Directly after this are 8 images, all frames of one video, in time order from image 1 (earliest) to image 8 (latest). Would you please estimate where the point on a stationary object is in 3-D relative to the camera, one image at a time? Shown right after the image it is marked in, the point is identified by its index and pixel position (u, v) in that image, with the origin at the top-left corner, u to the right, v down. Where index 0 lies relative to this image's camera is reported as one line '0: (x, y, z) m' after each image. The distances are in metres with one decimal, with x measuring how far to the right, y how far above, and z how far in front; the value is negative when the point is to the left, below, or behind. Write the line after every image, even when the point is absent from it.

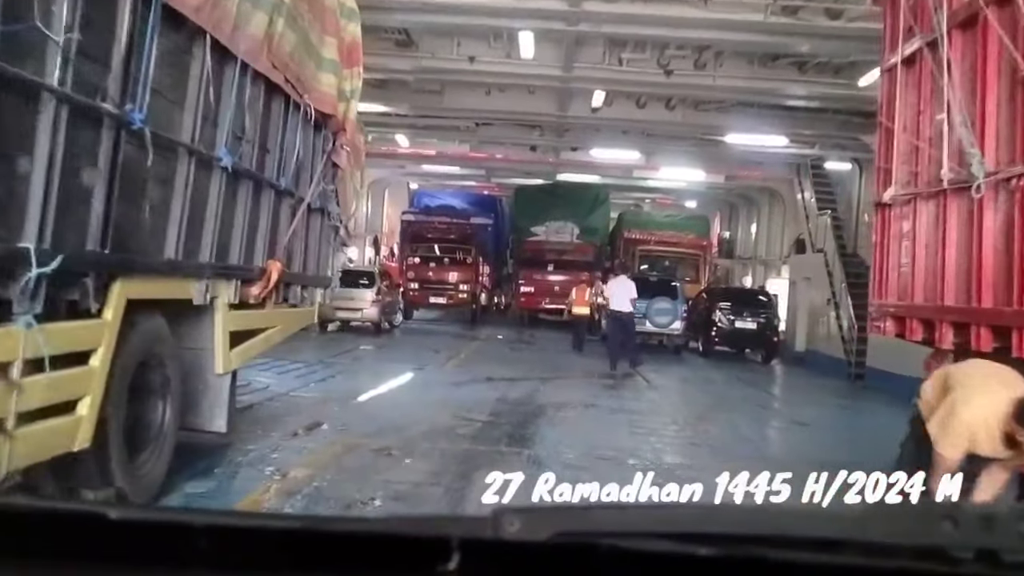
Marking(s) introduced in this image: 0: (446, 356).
0: (-1.3, -1.4, +19.6) m
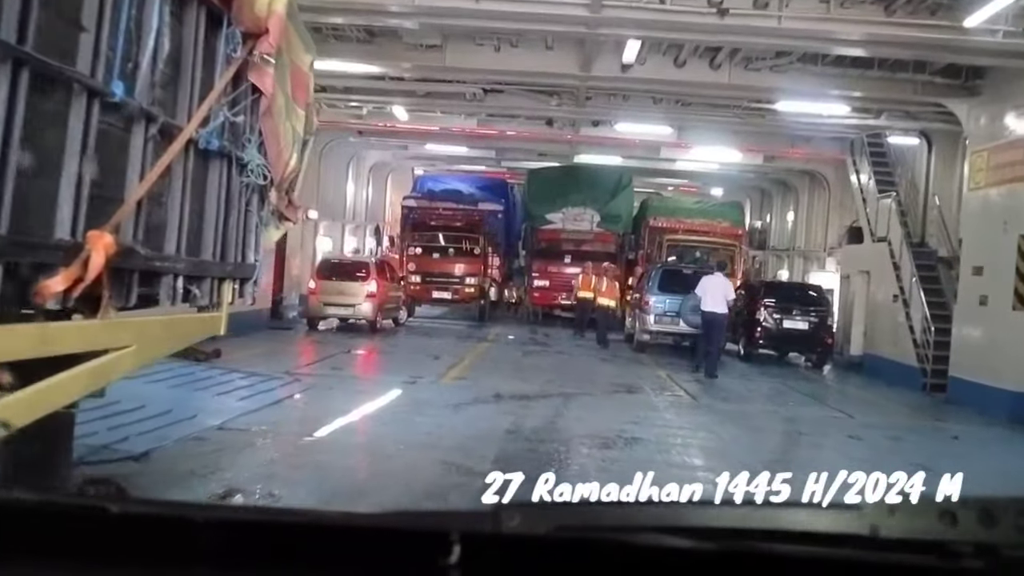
0: (-1.1, -1.3, +16.5) m
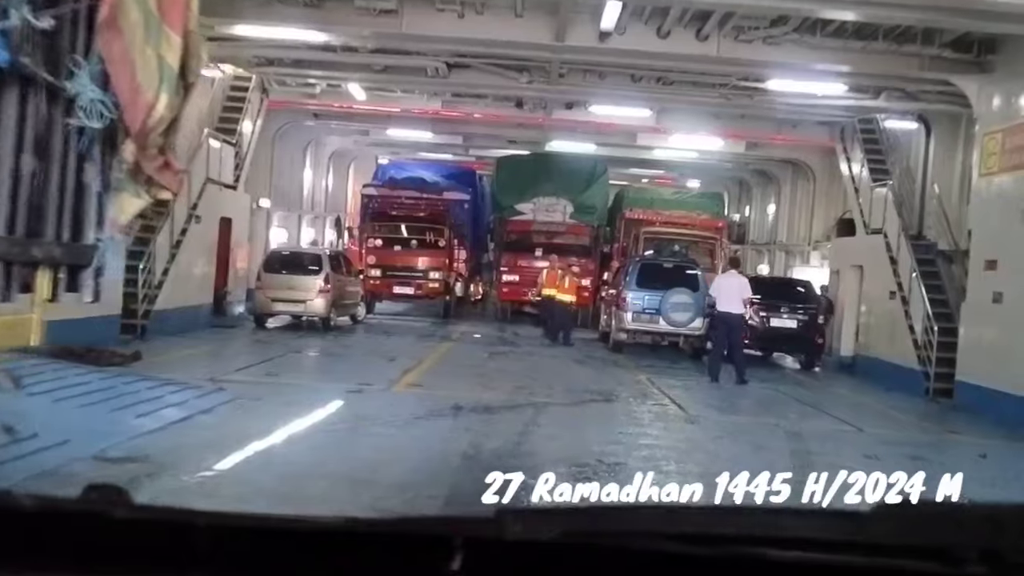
0: (-1.7, -1.2, +14.7) m
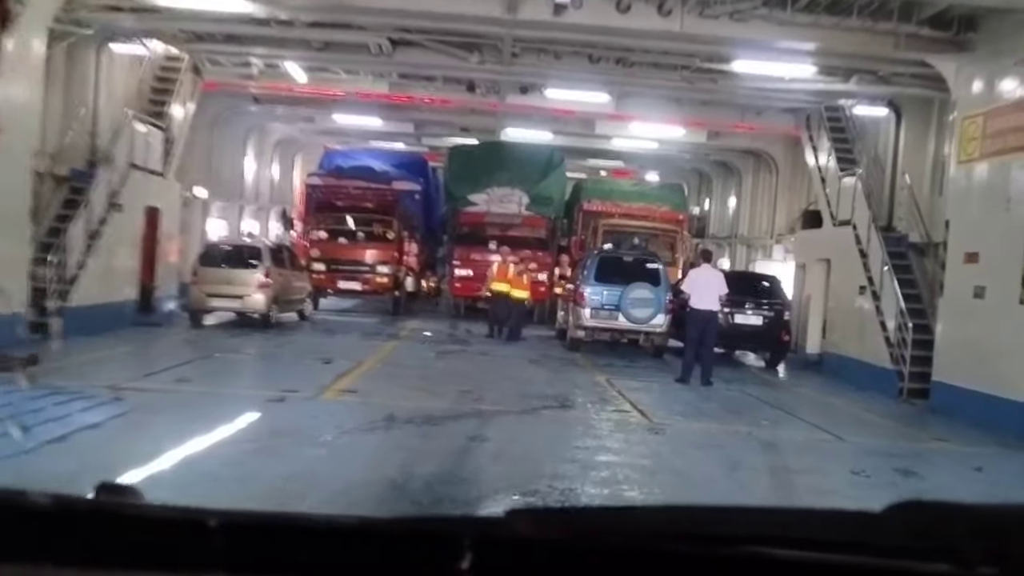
0: (-2.4, -1.2, +13.4) m
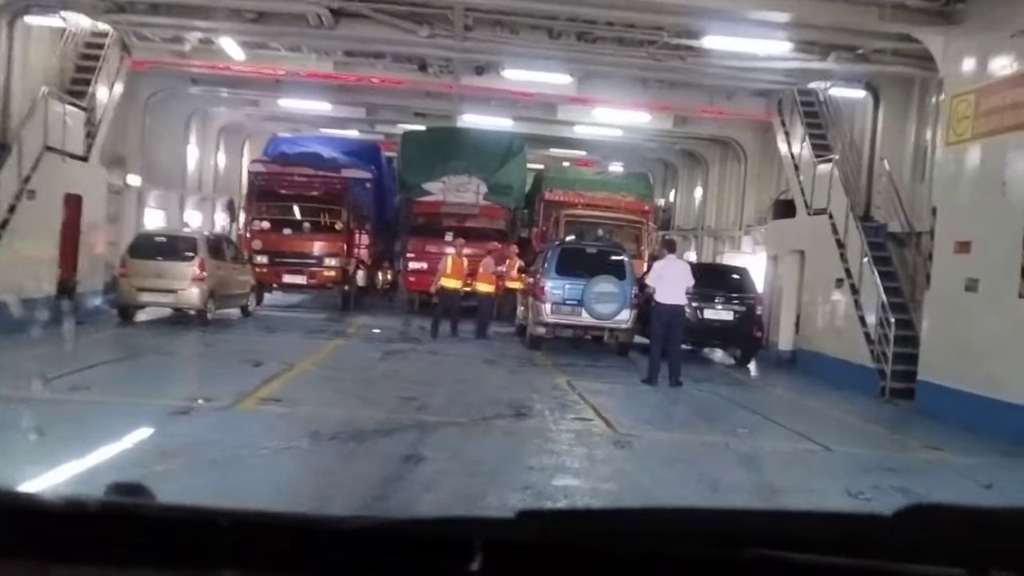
0: (-3.1, -1.1, +12.1) m
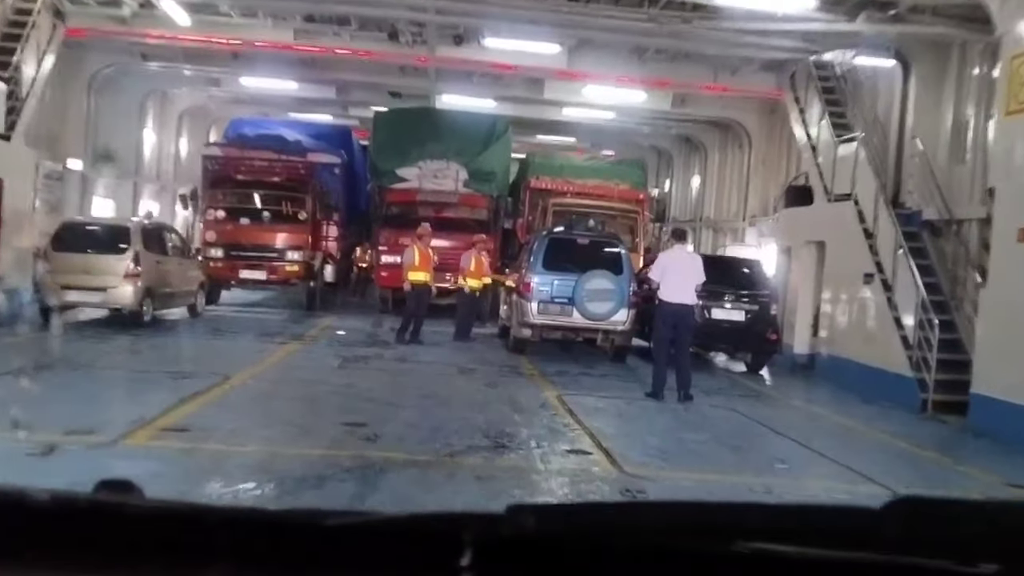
0: (-3.3, -1.0, +9.9) m
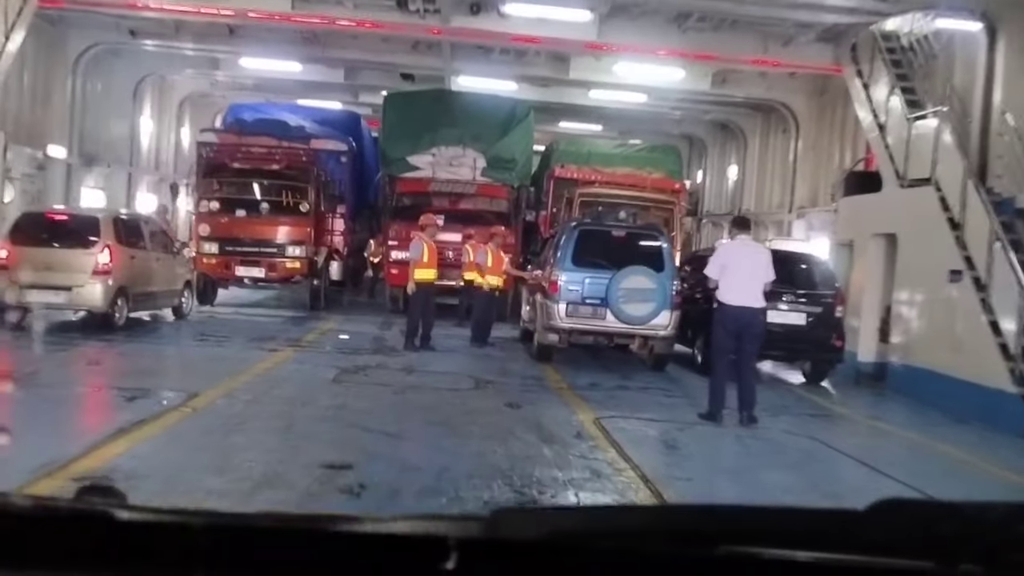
0: (-3.1, -1.0, +8.1) m
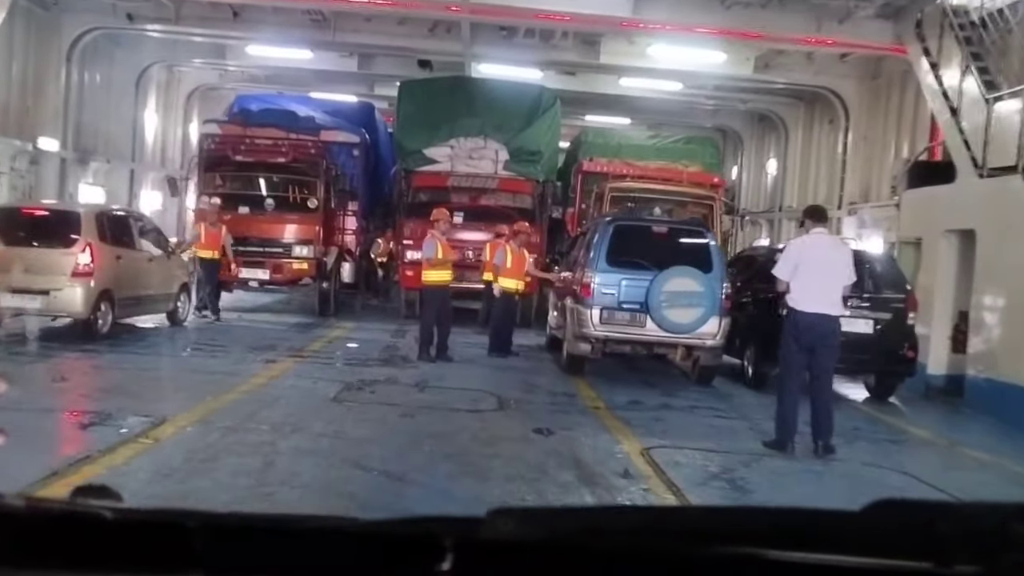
0: (-2.8, -1.1, +6.8) m
